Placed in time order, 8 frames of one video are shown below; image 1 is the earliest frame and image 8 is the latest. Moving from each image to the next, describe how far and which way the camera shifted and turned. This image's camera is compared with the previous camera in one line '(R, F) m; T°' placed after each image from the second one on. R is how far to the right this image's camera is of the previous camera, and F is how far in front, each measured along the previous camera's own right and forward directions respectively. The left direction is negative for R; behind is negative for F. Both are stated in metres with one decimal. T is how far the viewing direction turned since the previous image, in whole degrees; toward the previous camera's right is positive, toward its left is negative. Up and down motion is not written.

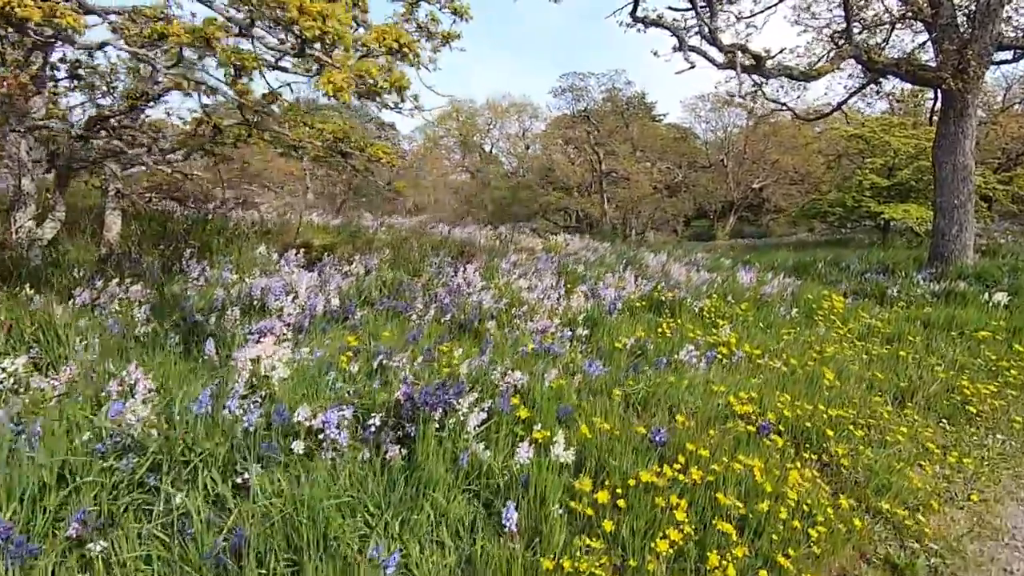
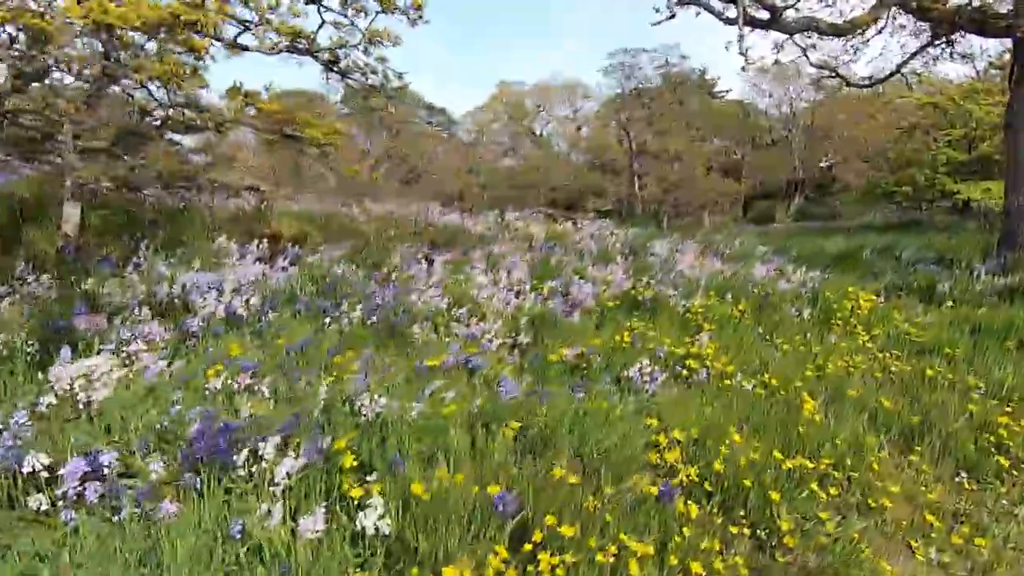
(+0.9, +0.7) m; -6°
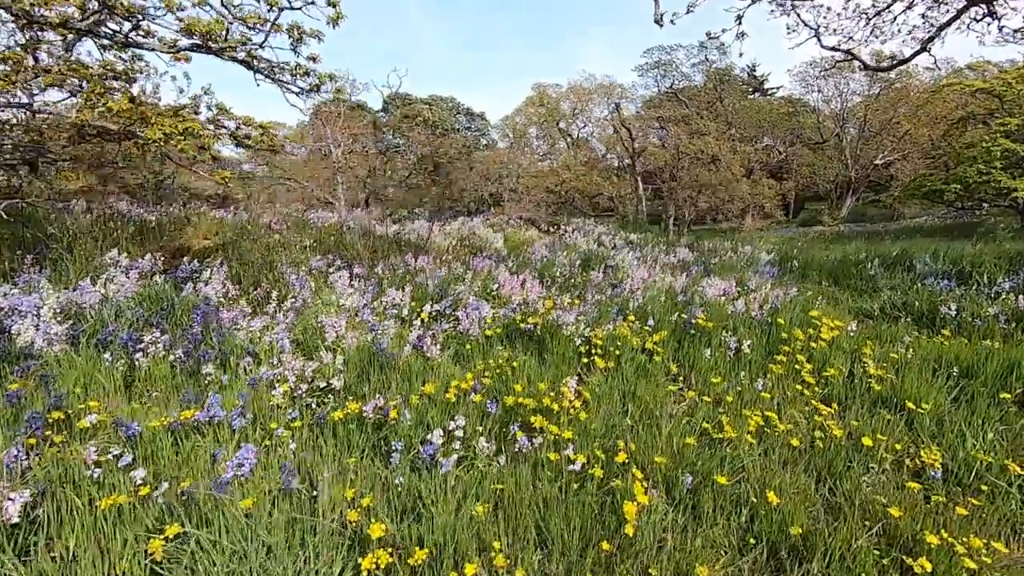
(+1.3, +0.9) m; -5°
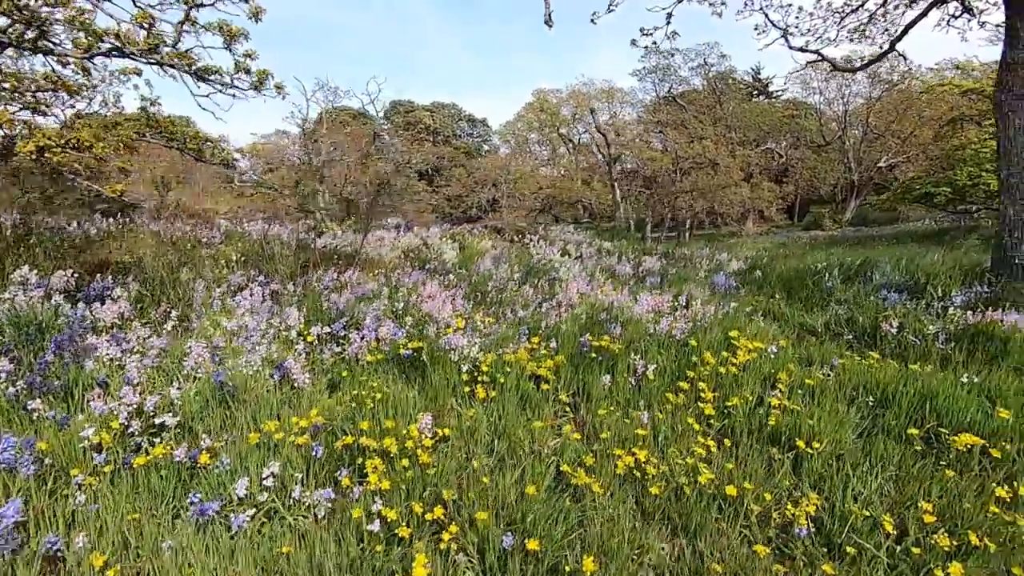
(+0.8, +0.3) m; -1°
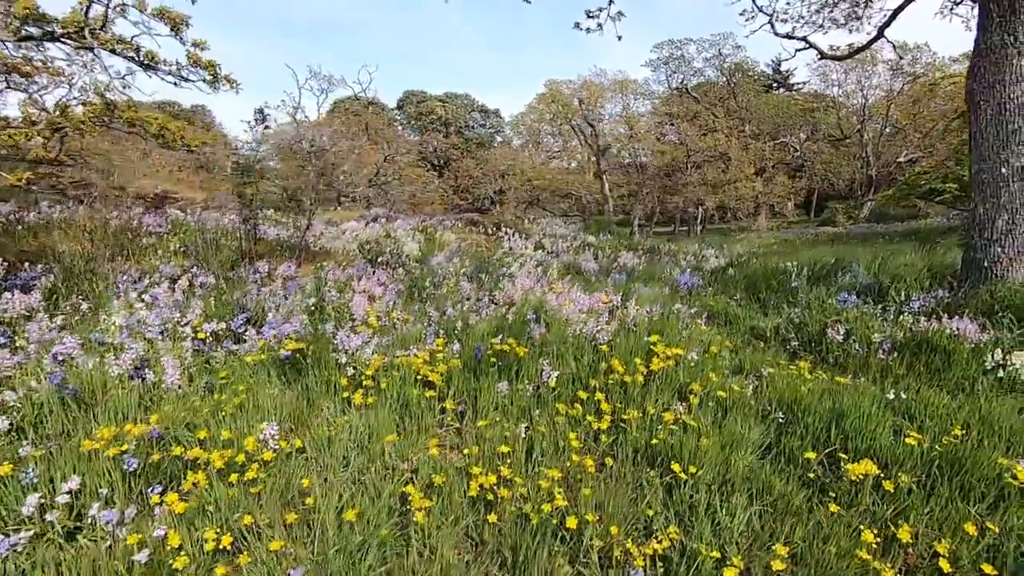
(+0.8, +0.3) m; -2°
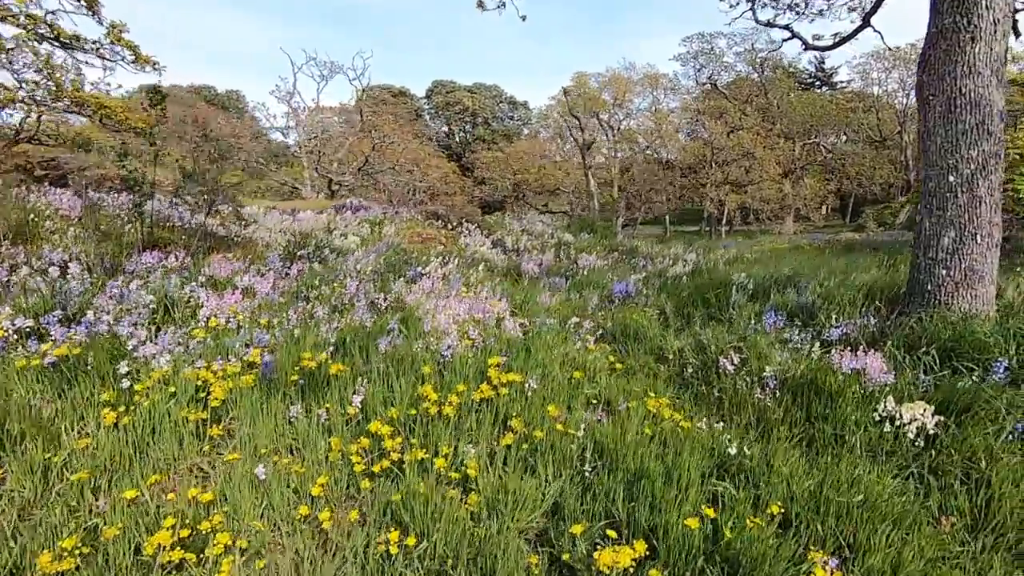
(+1.2, +0.5) m; -3°
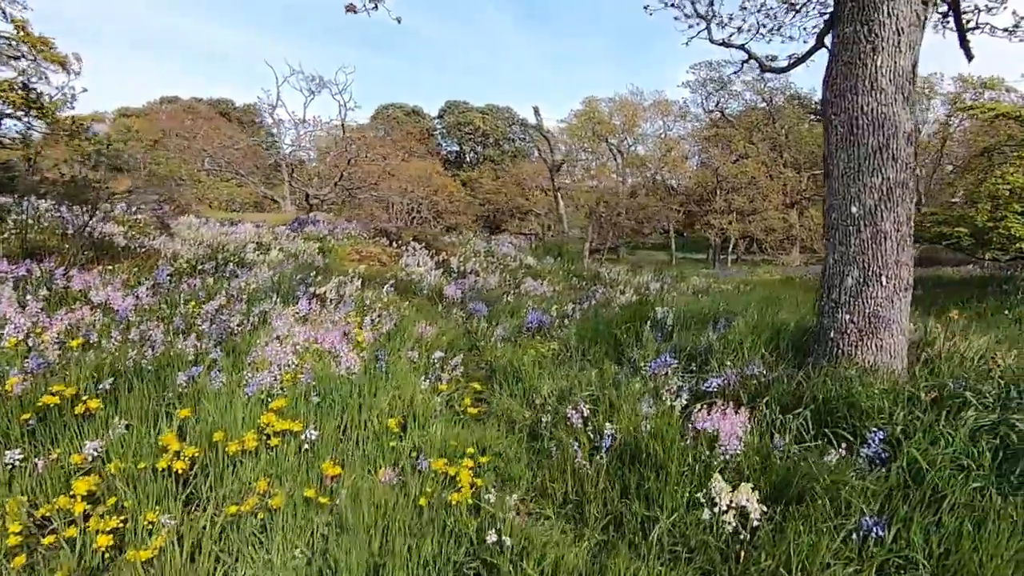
(+1.1, +0.5) m; -1°
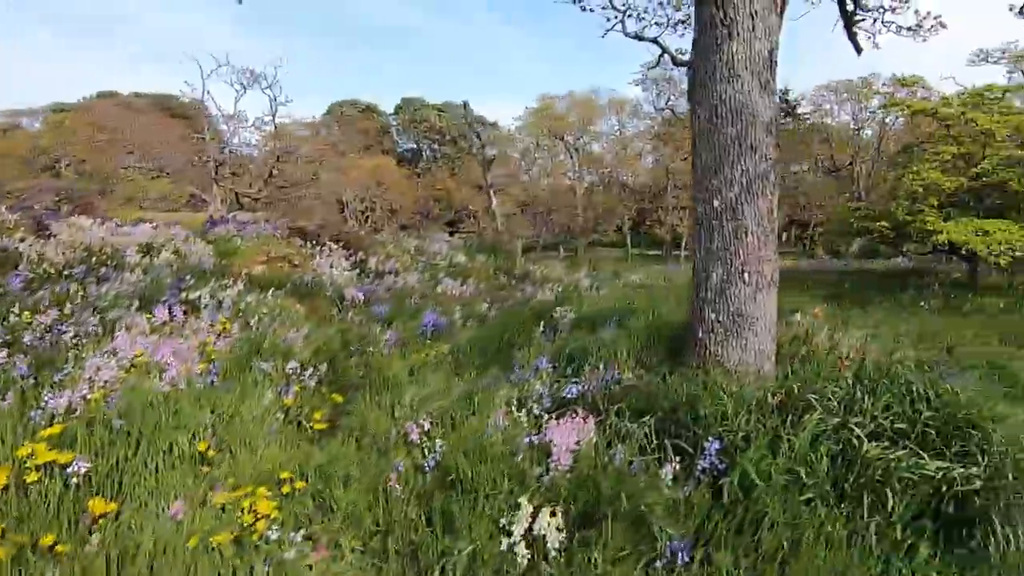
(+0.7, +0.2) m; +4°
